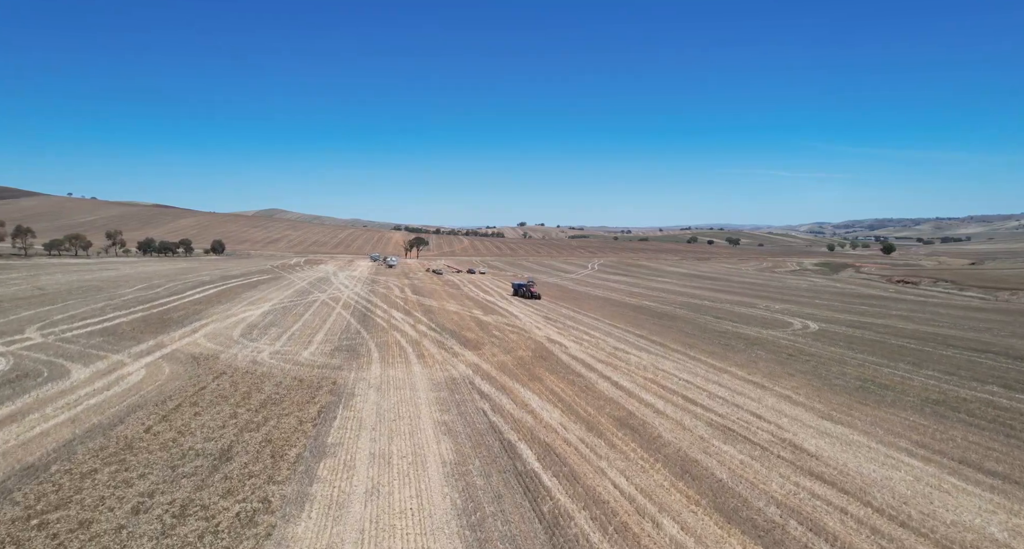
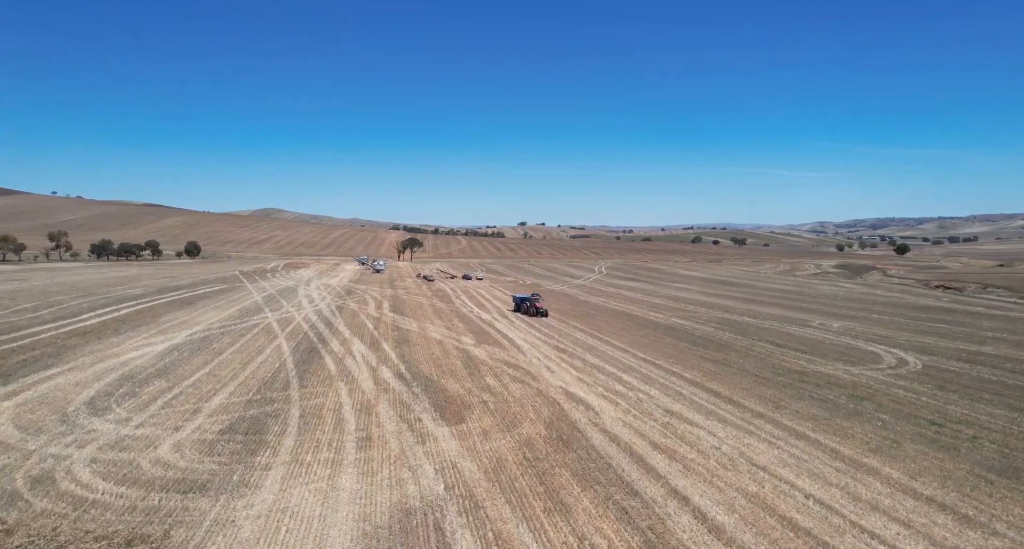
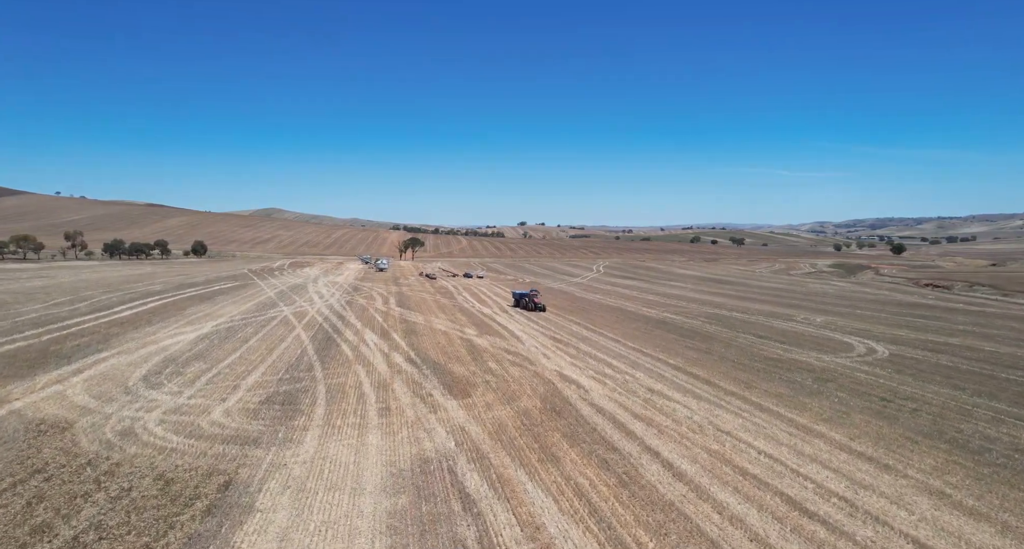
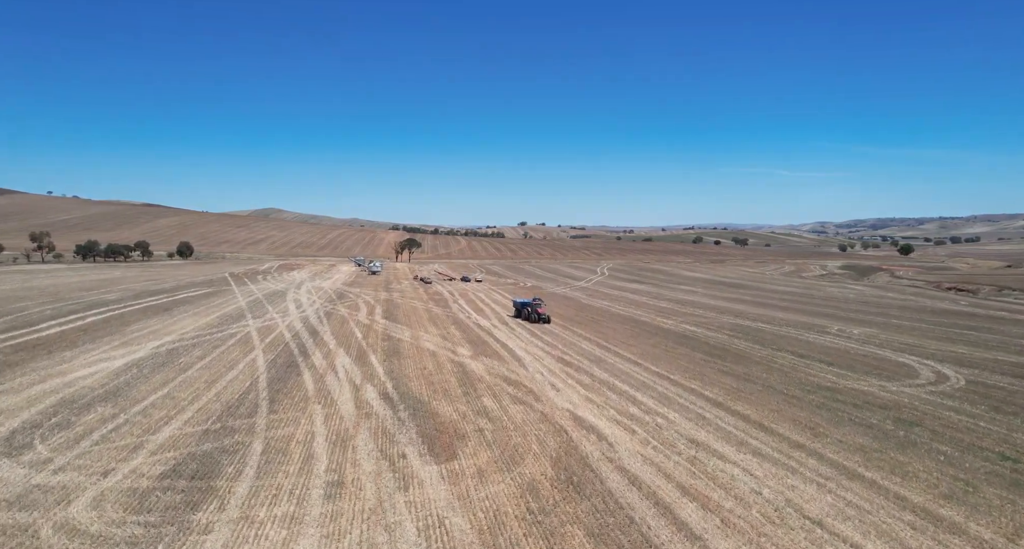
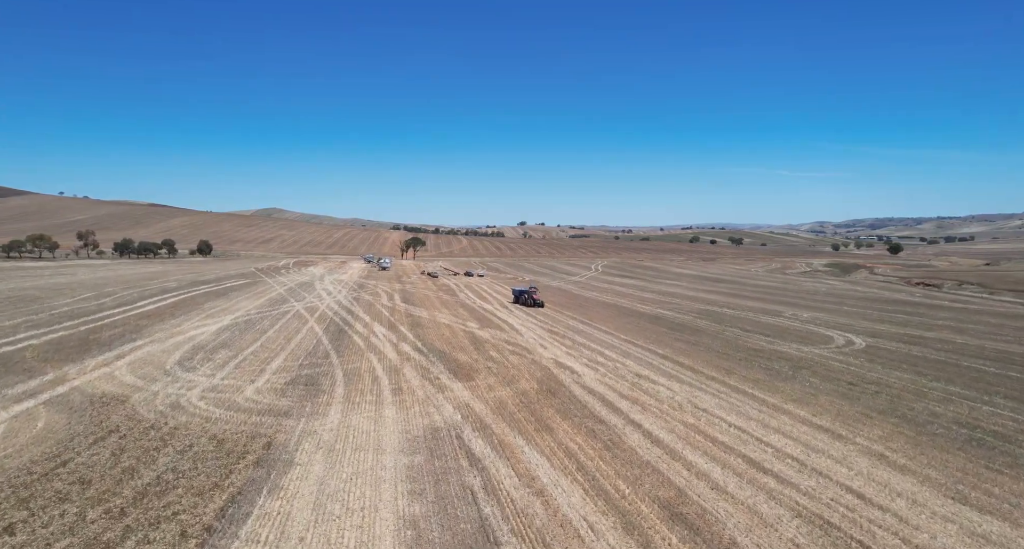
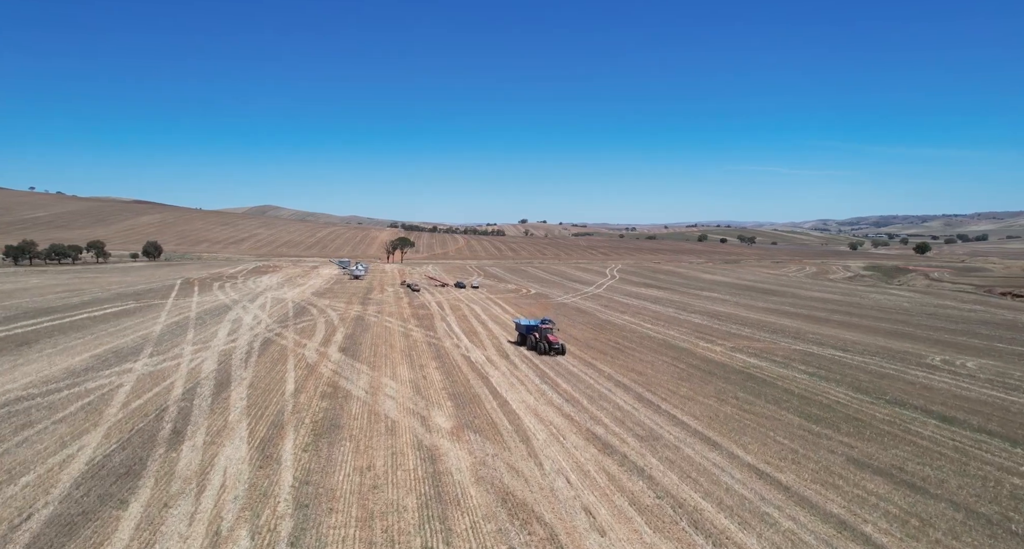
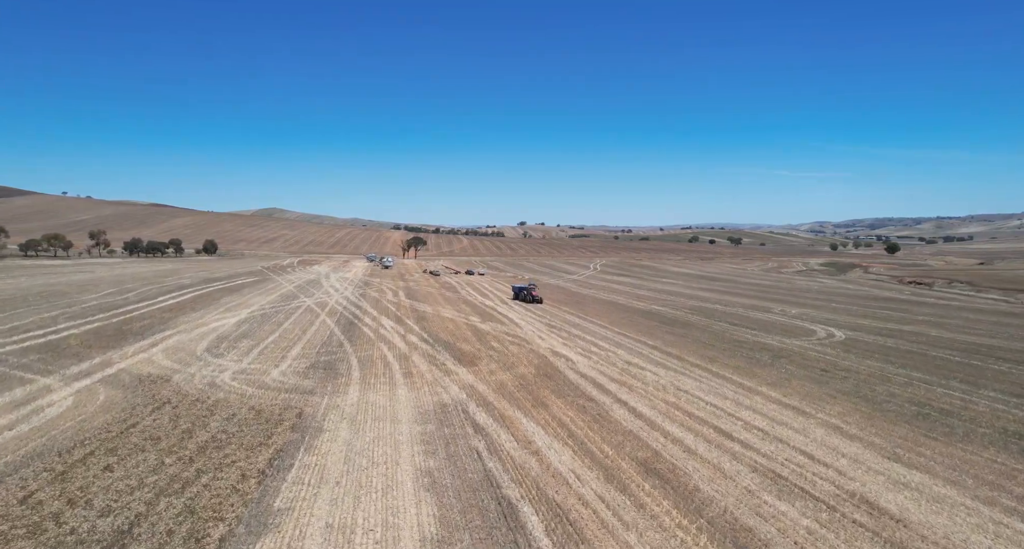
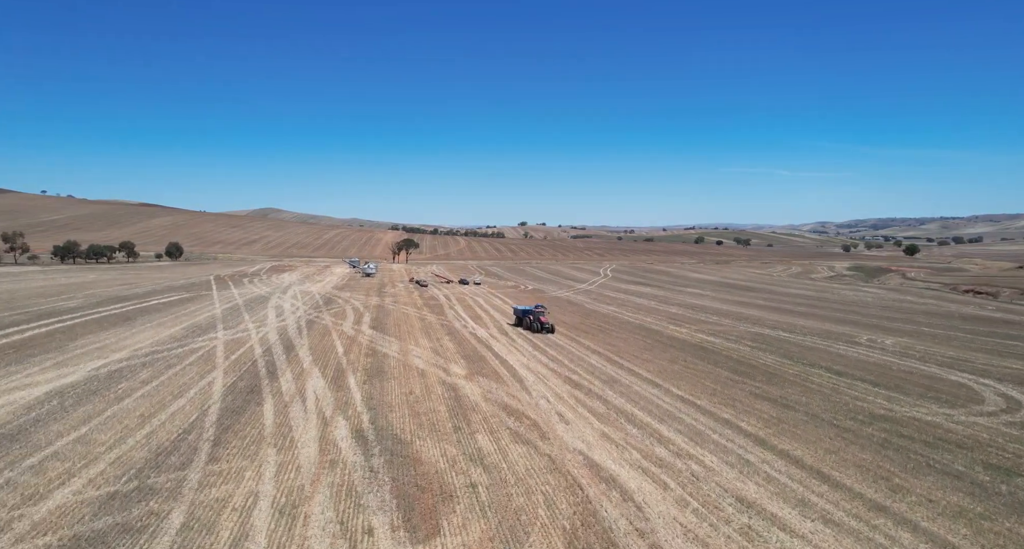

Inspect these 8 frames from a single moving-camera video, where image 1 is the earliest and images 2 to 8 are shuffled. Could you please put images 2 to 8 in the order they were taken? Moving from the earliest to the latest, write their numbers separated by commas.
7, 5, 3, 2, 4, 8, 6
